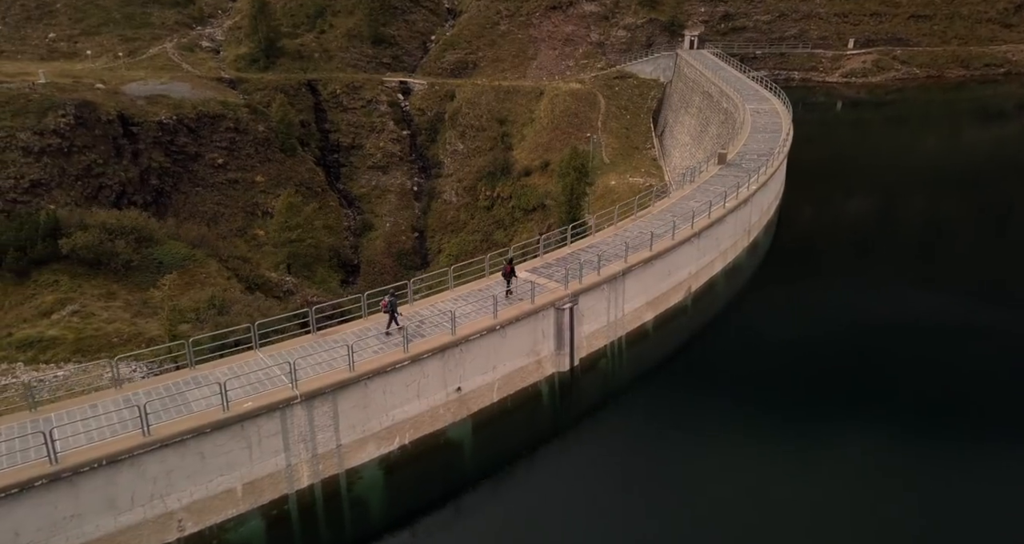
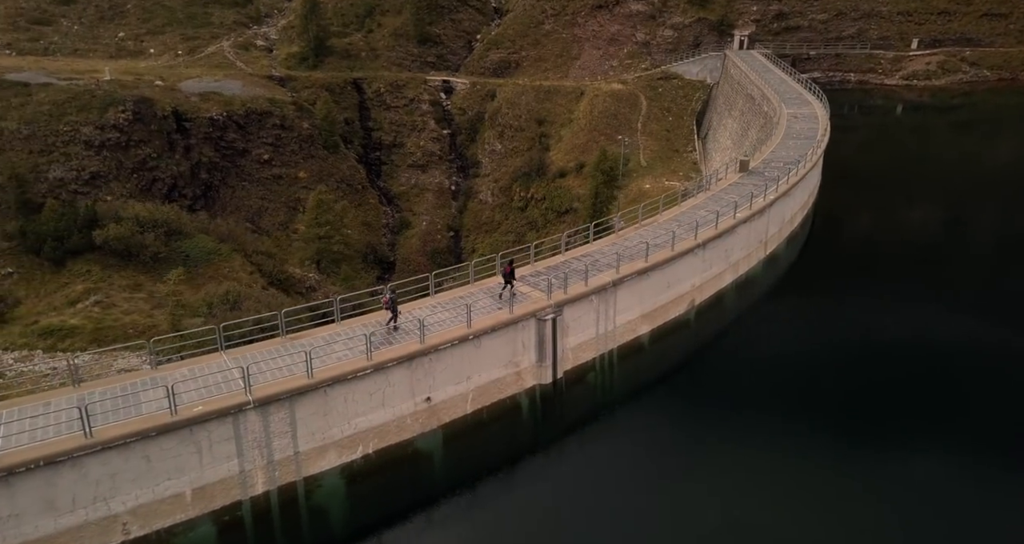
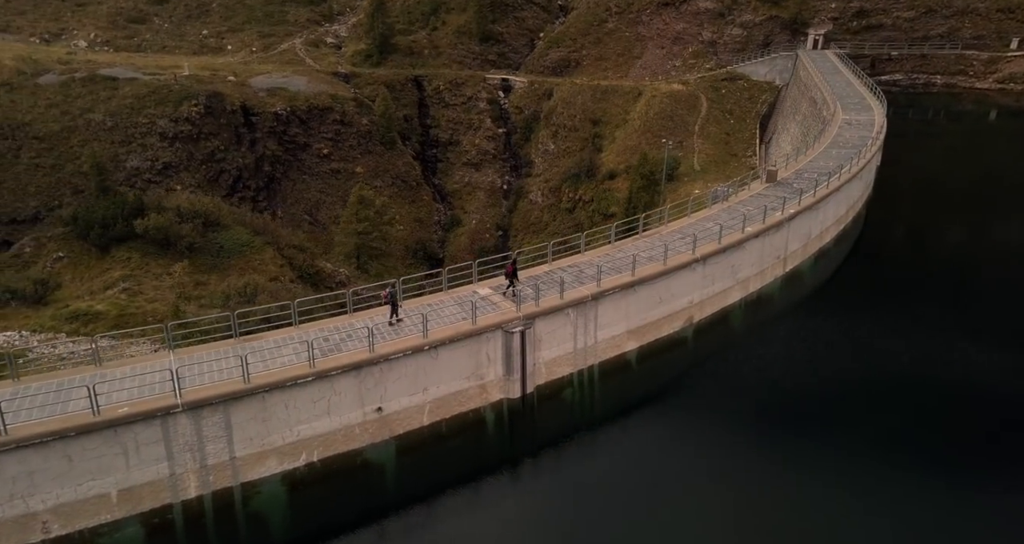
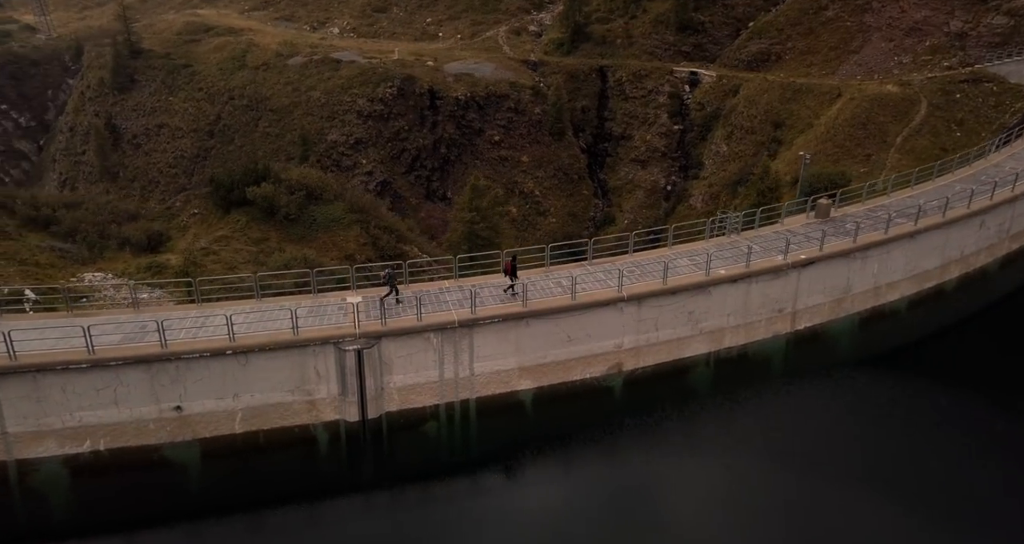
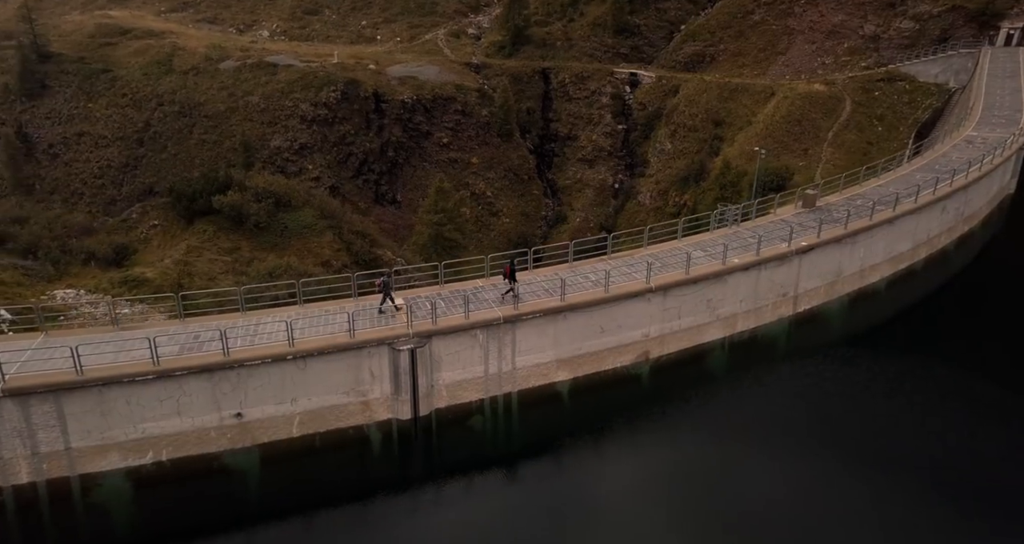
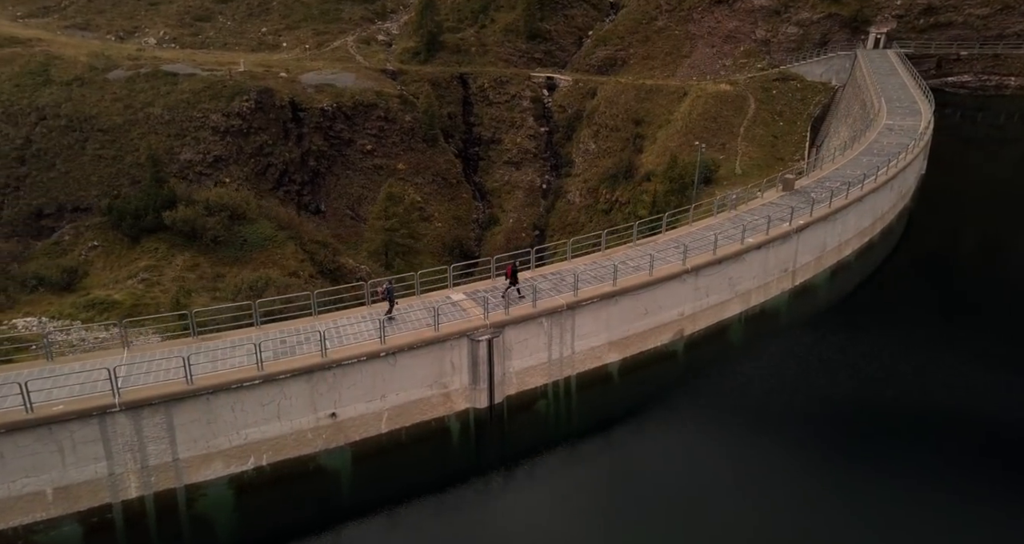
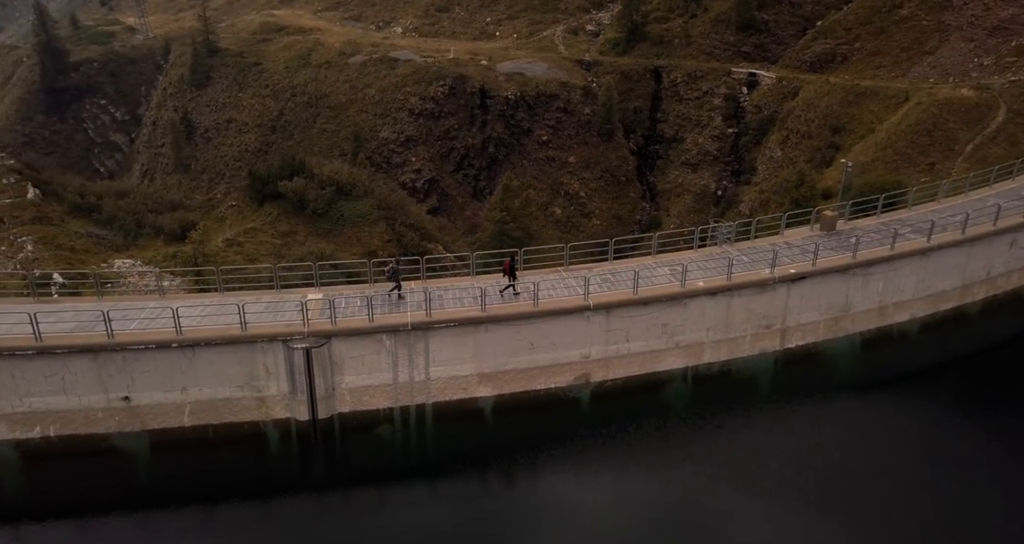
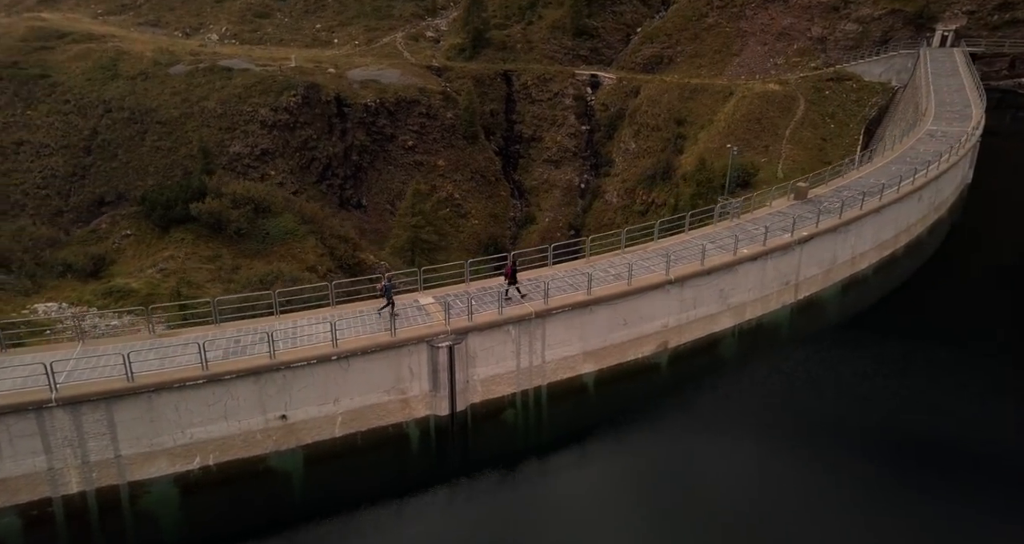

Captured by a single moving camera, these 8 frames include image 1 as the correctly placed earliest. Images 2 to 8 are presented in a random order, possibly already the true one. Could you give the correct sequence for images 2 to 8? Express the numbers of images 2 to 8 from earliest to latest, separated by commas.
2, 3, 6, 8, 5, 4, 7
